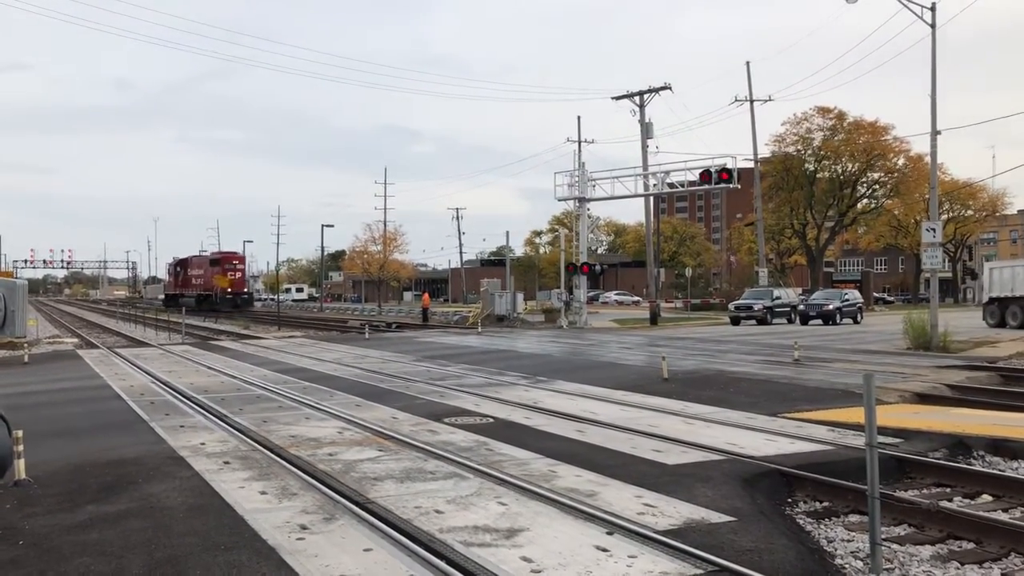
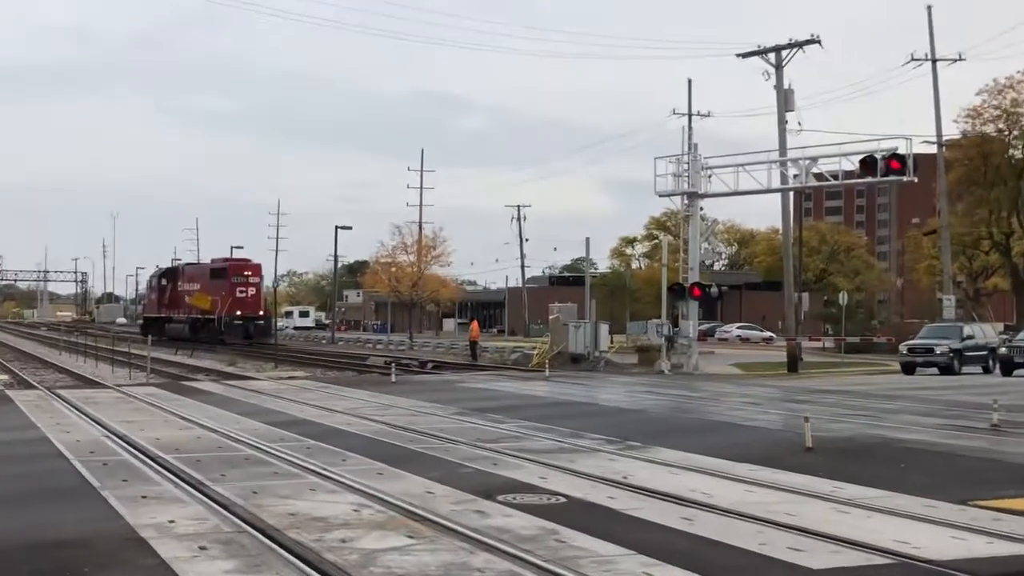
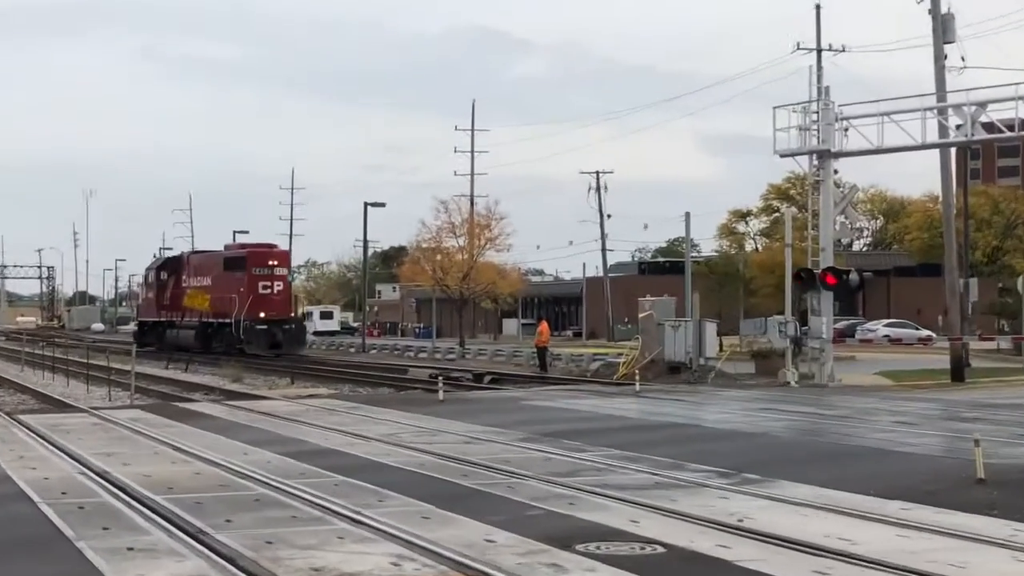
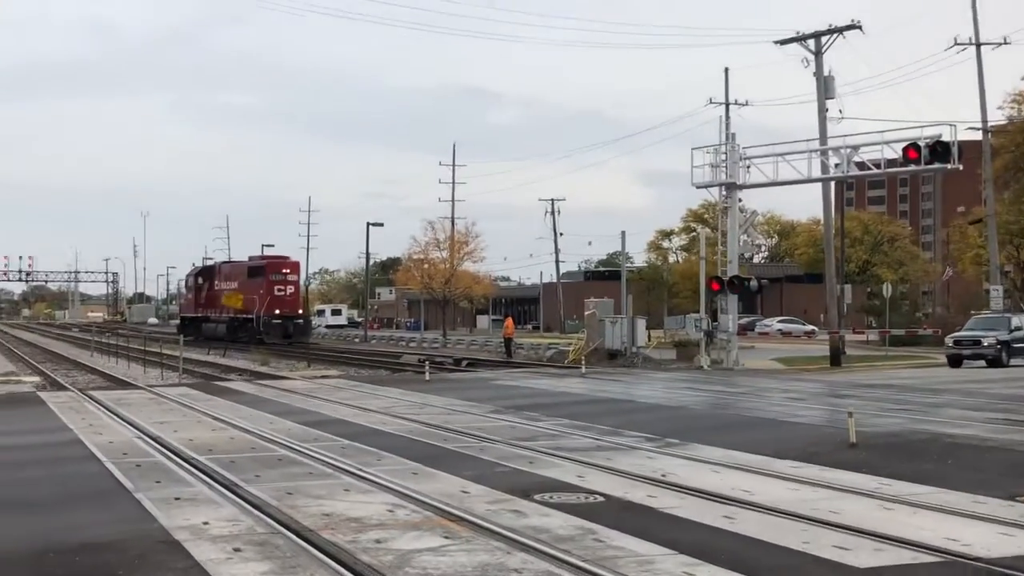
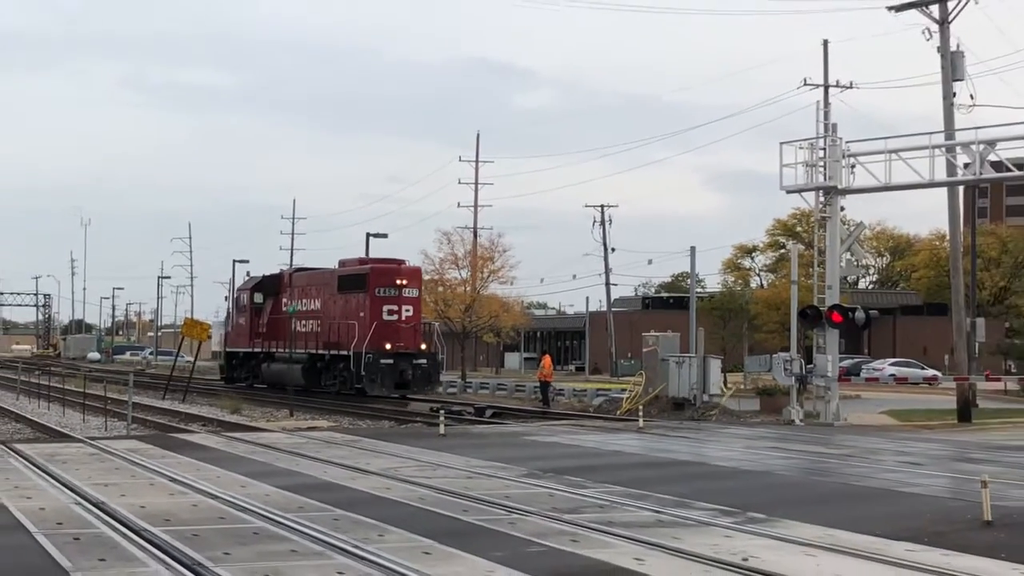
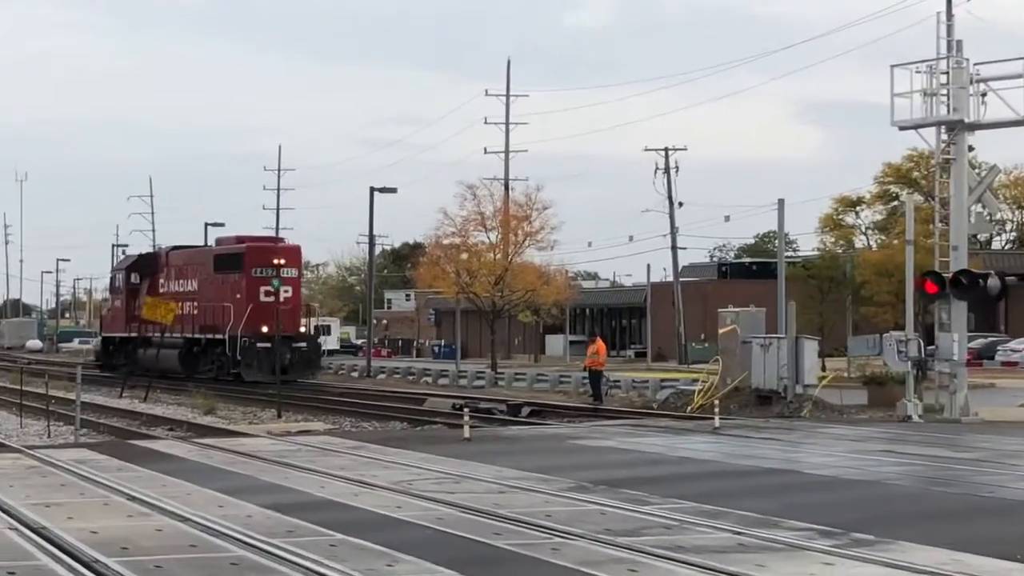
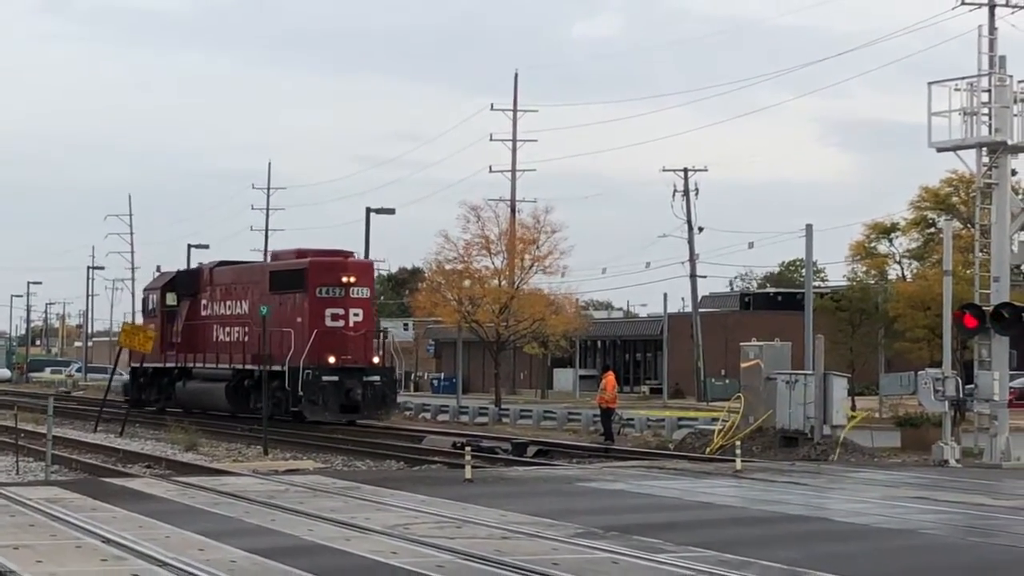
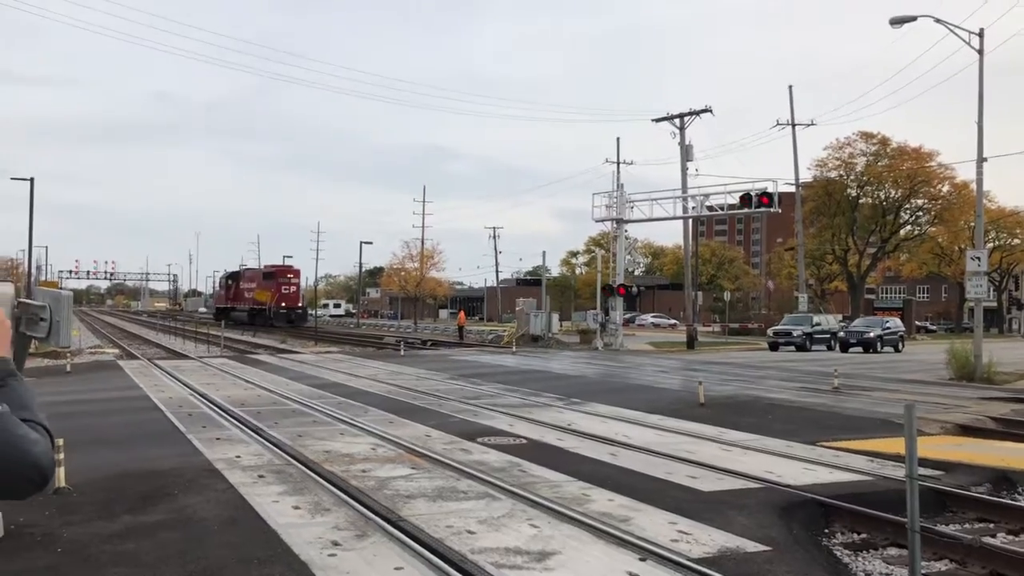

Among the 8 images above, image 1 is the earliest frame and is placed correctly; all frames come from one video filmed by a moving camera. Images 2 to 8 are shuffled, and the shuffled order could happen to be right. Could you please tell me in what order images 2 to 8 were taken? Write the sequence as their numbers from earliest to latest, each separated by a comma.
8, 2, 4, 3, 6, 7, 5
